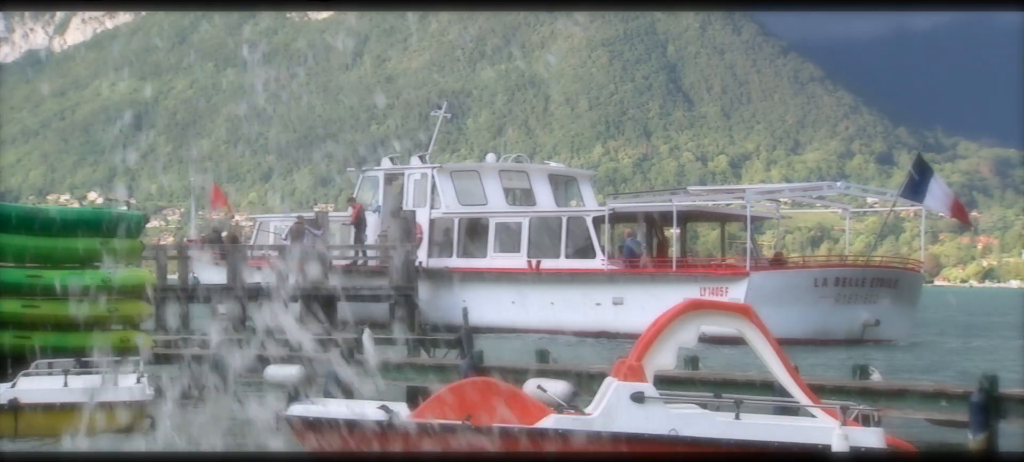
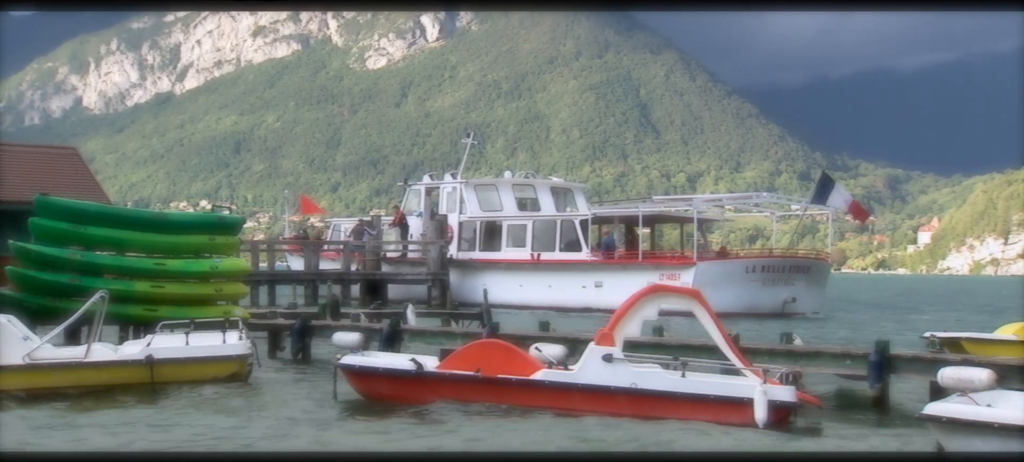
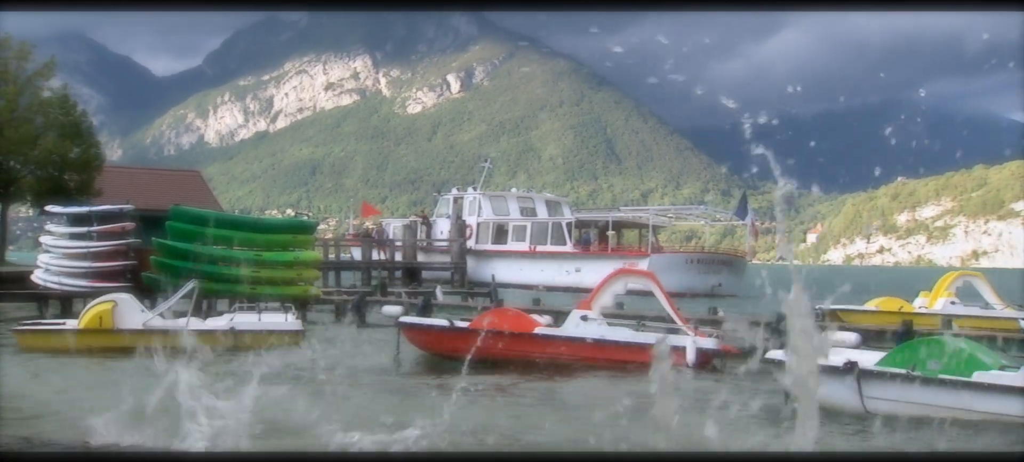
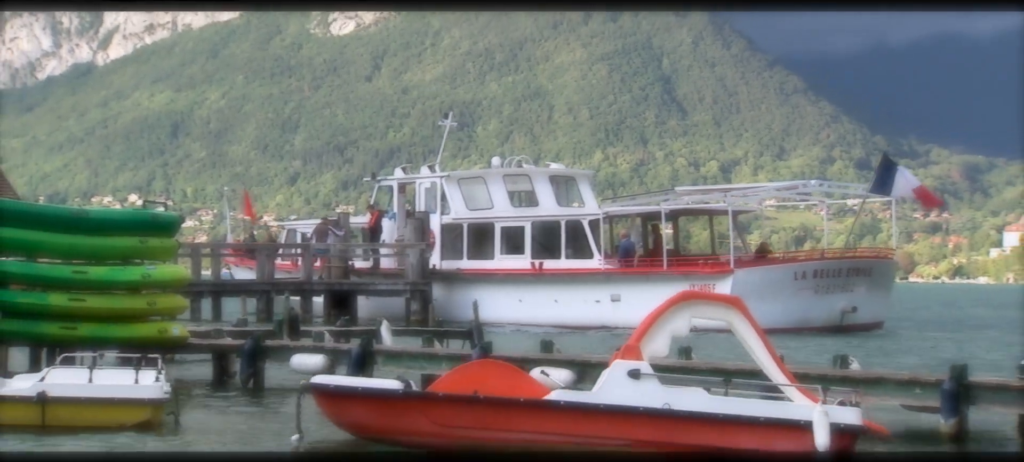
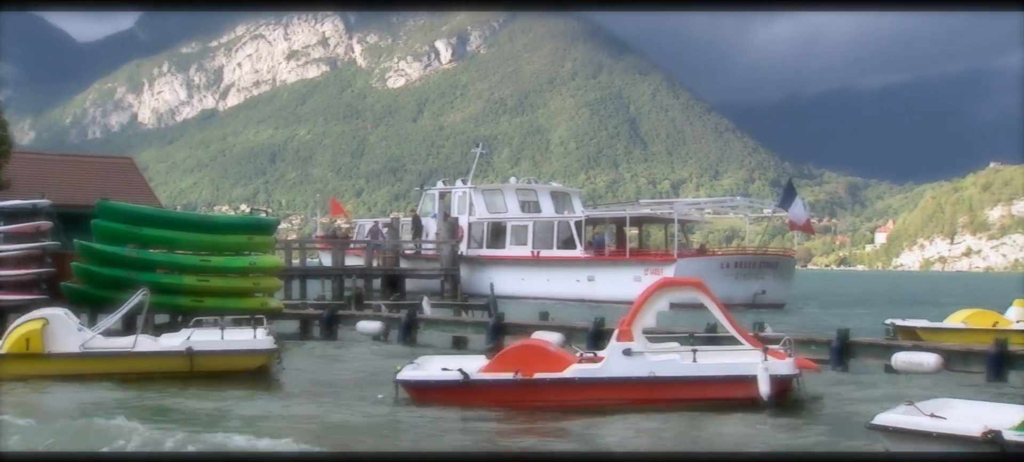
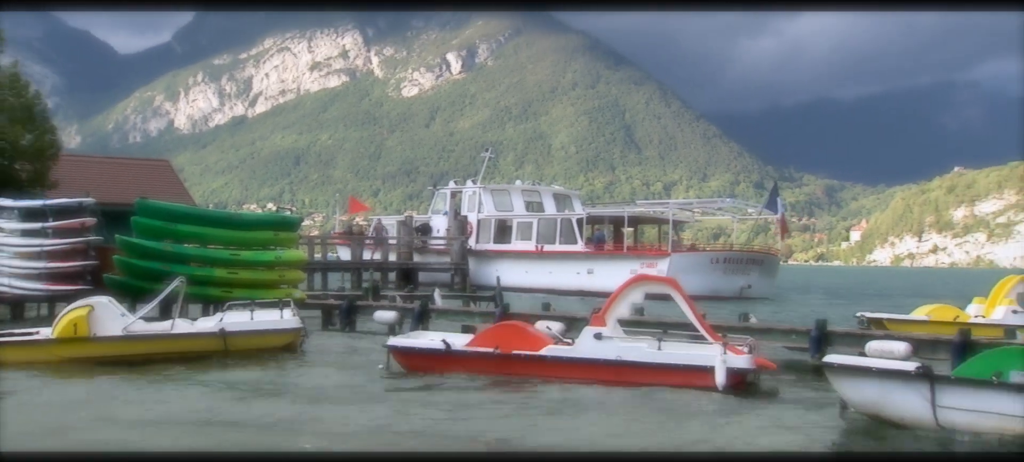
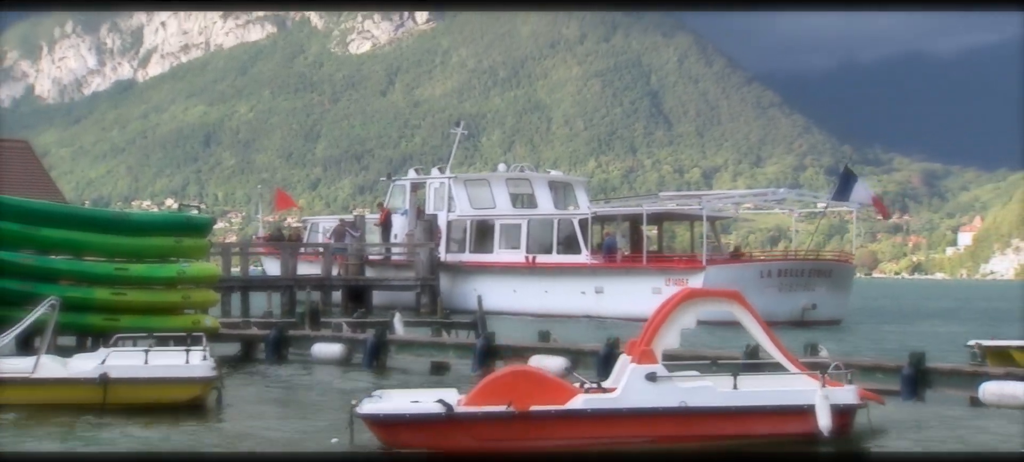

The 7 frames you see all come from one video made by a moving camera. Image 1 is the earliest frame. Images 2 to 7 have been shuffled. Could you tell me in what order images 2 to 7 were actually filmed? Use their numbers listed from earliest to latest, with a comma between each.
4, 7, 2, 5, 6, 3
